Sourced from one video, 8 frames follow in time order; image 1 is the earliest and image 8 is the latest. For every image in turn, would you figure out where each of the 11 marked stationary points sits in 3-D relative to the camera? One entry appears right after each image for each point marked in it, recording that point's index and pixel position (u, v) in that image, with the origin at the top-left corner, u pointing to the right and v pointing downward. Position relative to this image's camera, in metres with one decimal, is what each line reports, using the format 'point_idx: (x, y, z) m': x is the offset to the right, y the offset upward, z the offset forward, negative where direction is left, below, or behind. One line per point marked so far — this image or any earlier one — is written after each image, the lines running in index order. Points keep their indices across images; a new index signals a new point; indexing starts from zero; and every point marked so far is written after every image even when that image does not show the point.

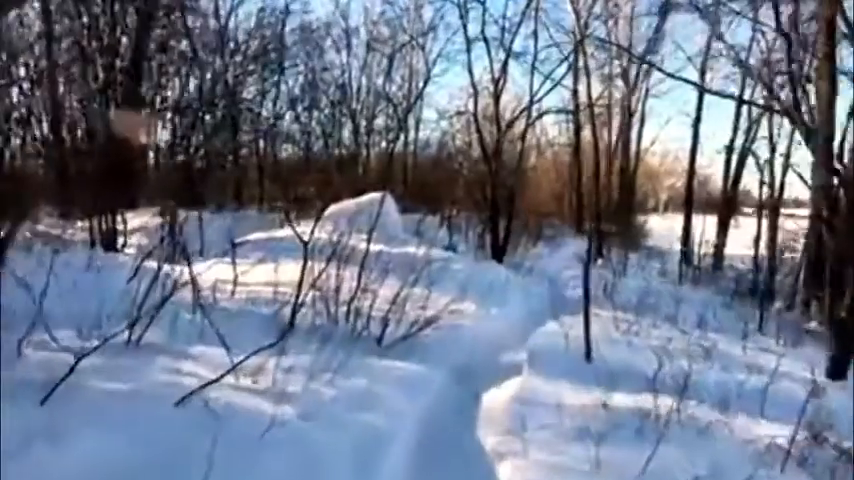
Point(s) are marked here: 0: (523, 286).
0: (+2.6, -1.3, +12.2) m
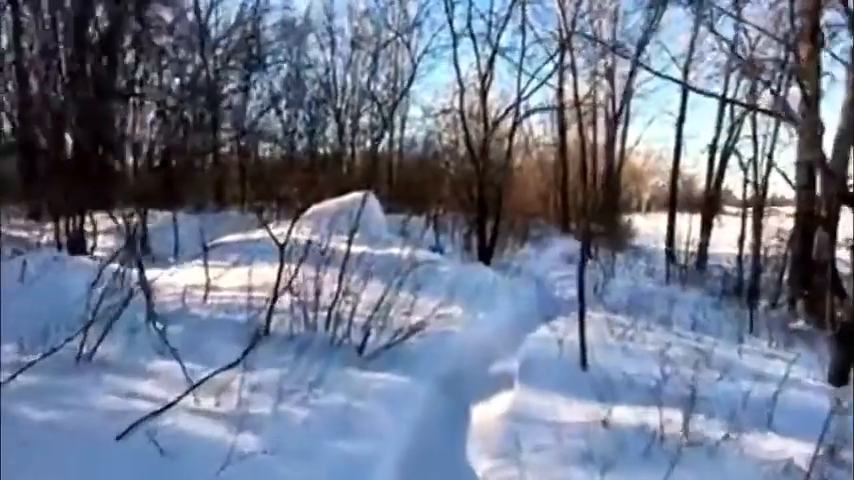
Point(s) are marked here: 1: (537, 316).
0: (+2.2, -1.3, +11.9) m
1: (+2.6, -1.7, +10.2) m
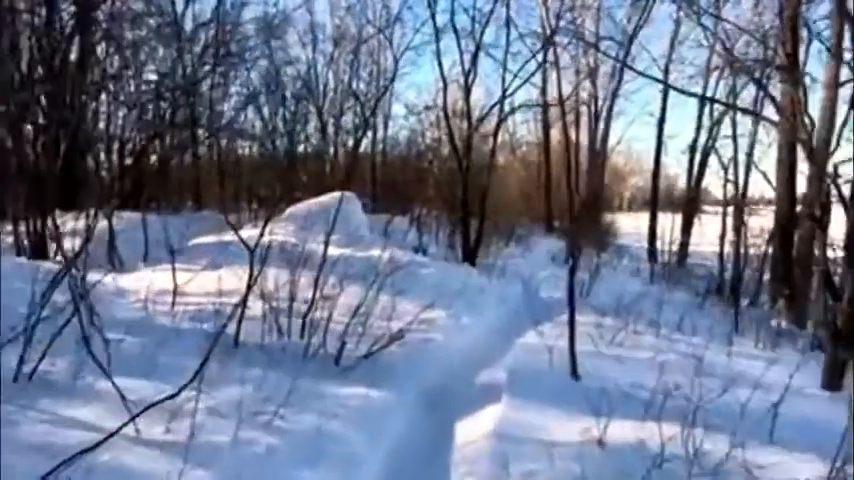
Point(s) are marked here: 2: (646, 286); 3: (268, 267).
0: (+1.8, -1.3, +11.5) m
1: (+2.2, -1.8, +9.9) m
2: (+8.0, -1.7, +16.7) m
3: (-2.9, -0.5, +8.1) m
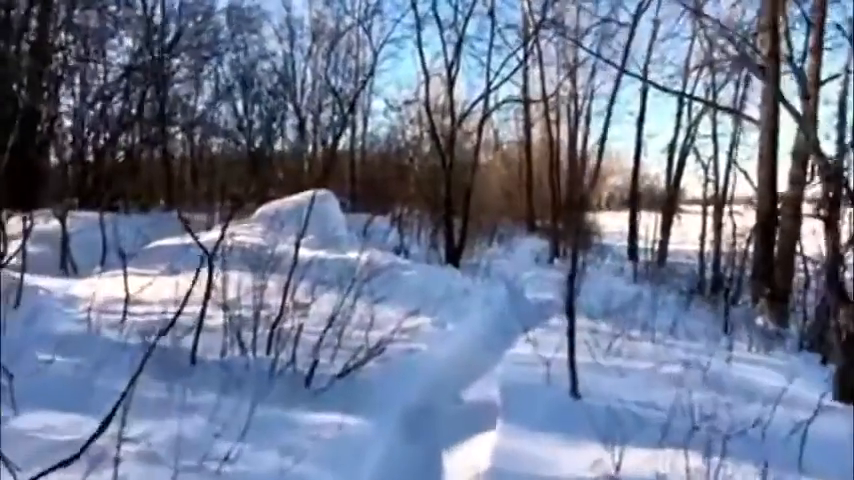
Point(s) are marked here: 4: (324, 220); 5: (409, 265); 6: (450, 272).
0: (+1.3, -1.3, +11.0) m
1: (+1.8, -1.8, +9.3) m
2: (+7.4, -1.7, +16.4) m
3: (-3.2, -0.5, +7.3) m
4: (-2.6, +0.5, +11.6) m
5: (-0.4, -0.6, +10.5) m
6: (+0.6, -0.8, +11.5) m
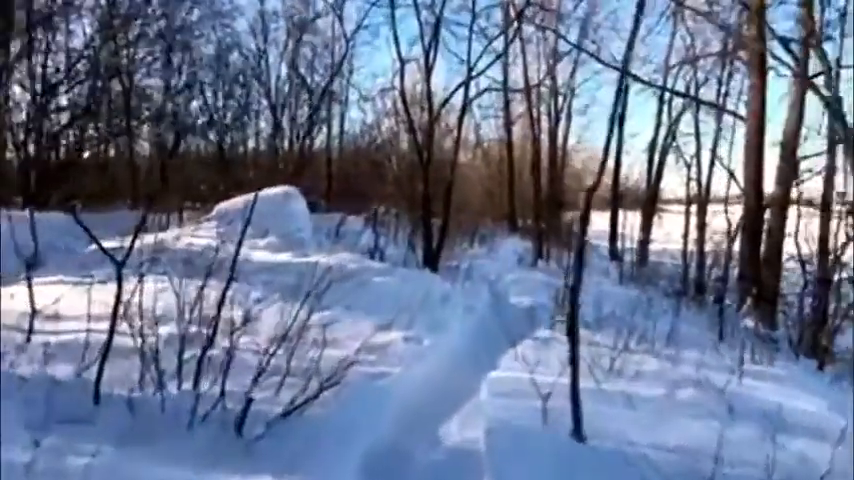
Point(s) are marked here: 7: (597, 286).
0: (+0.8, -1.3, +10.0) m
1: (+1.3, -1.8, +8.4) m
2: (+6.6, -1.7, +15.7) m
3: (-3.6, -0.6, +6.2) m
4: (-3.2, +0.5, +10.4) m
5: (-1.0, -0.6, +9.5) m
6: (0.0, -0.9, +10.4) m
7: (+5.5, -1.5, +14.3) m
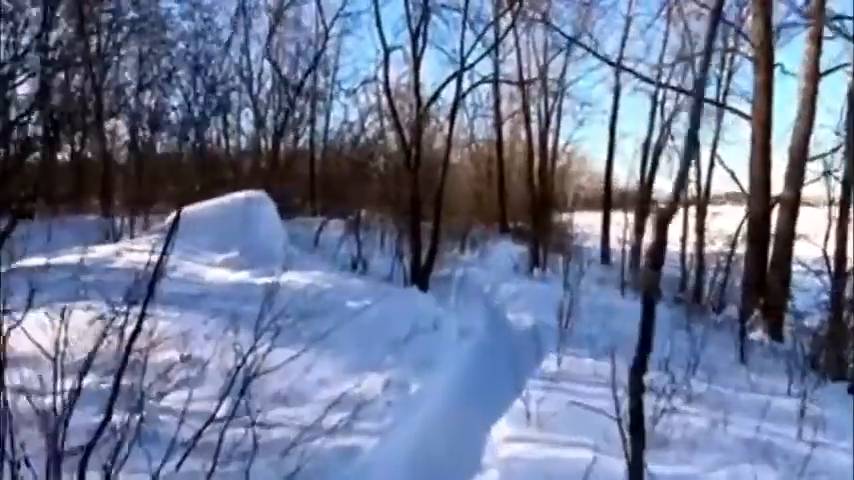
0: (+0.6, -1.6, +8.6) m
1: (+1.2, -2.1, +7.0) m
2: (+6.2, -1.9, +14.5) m
3: (-3.7, -0.8, +4.7) m
4: (-3.4, +0.2, +9.0) m
5: (-1.2, -0.9, +8.1) m
6: (-0.2, -1.1, +9.1) m
7: (+5.1, -1.7, +13.1) m
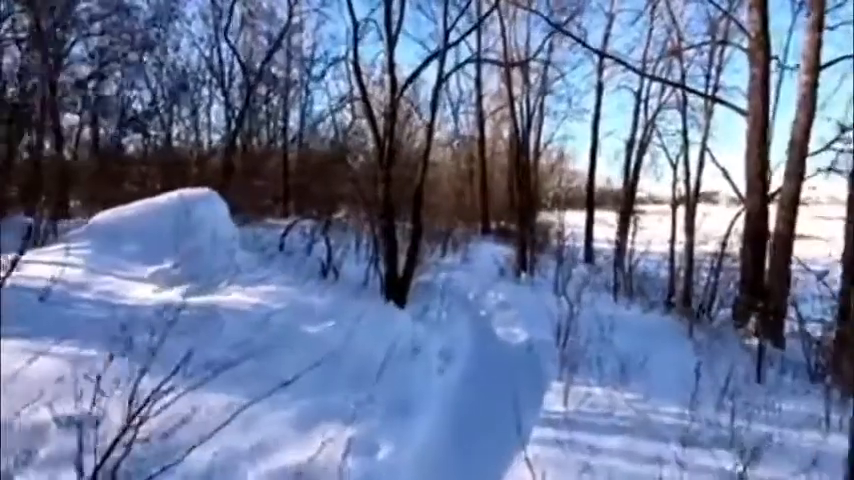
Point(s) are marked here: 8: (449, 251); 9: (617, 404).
0: (+0.2, -1.7, +7.2) m
1: (+0.9, -2.2, +5.7) m
2: (+5.6, -2.0, +13.3) m
3: (-3.9, -1.0, +3.1) m
4: (-3.8, +0.1, +7.4) m
5: (-1.5, -1.0, +6.6) m
6: (-0.6, -1.2, +7.6) m
7: (+4.6, -1.8, +11.9) m
8: (+1.0, -0.5, +19.5) m
9: (+2.8, -2.1, +6.1) m
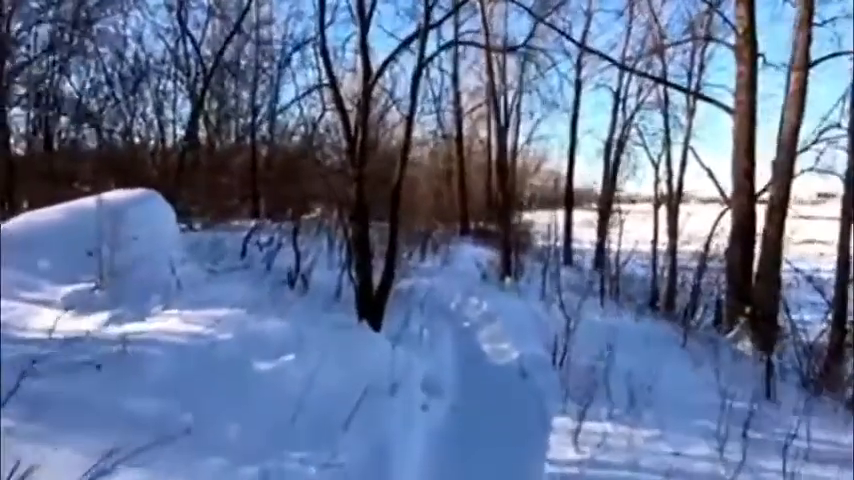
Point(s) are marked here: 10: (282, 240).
0: (-0.1, -1.8, +6.2) m
1: (+0.7, -2.3, +4.7) m
2: (+5.0, -2.1, +12.5) m
3: (-3.9, -1.1, +1.9) m
4: (-4.1, -0.1, +6.2) m
5: (-1.8, -1.2, +5.5) m
6: (-0.9, -1.4, +6.5) m
7: (+4.1, -1.9, +11.1) m
8: (+0.1, -0.7, +18.4) m
9: (+2.6, -2.2, +5.2) m
10: (-3.8, 0.0, +11.6) m
